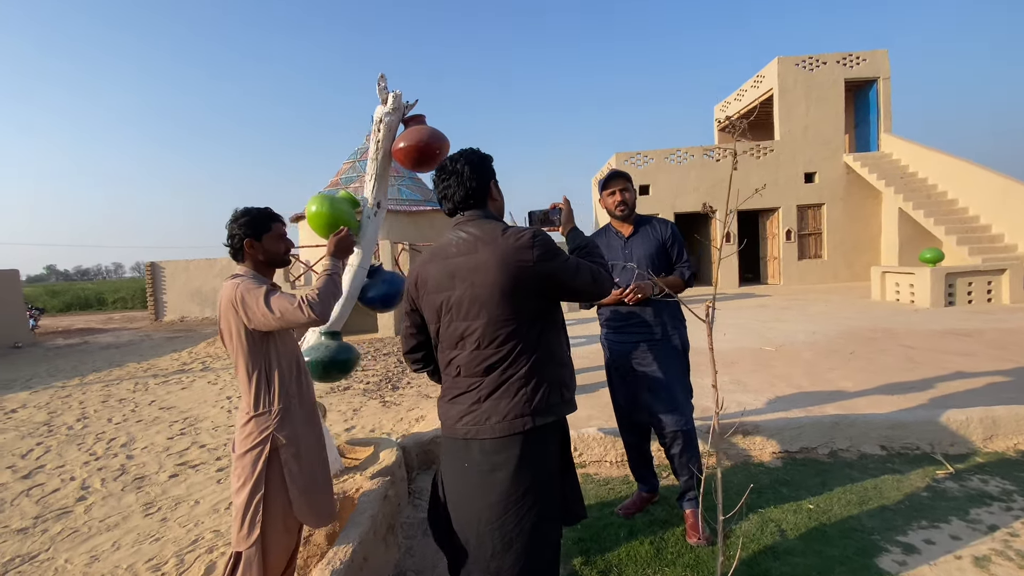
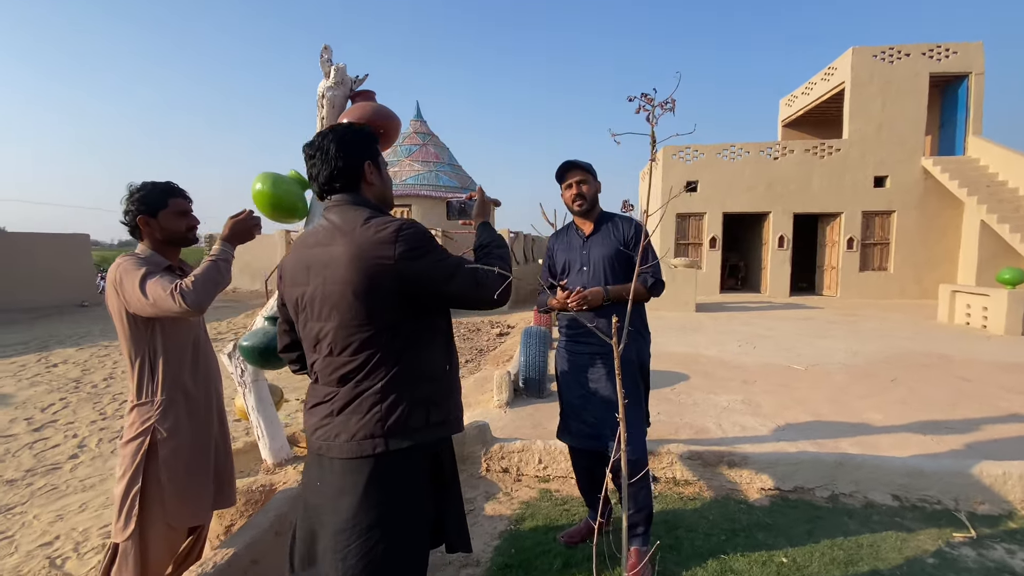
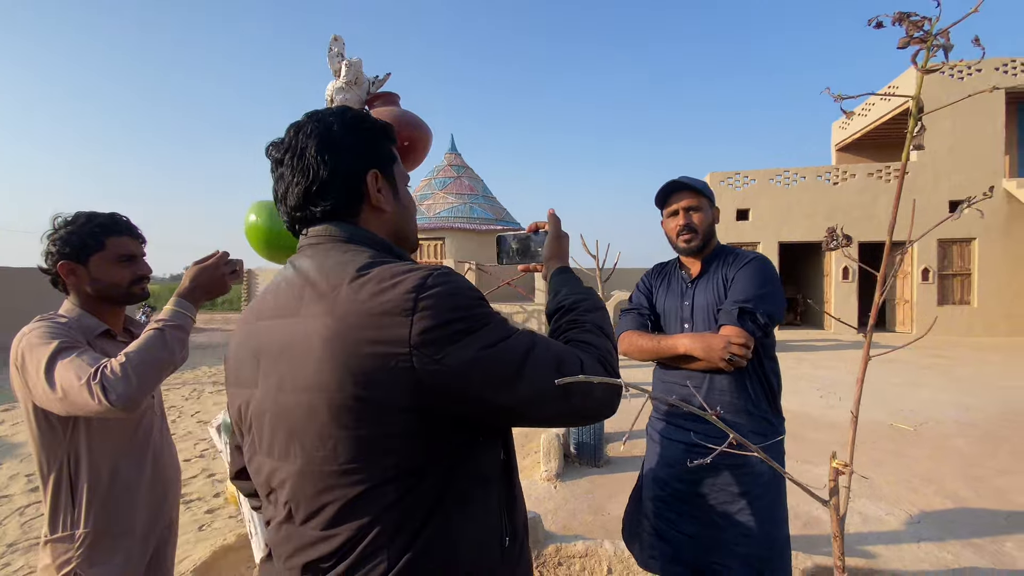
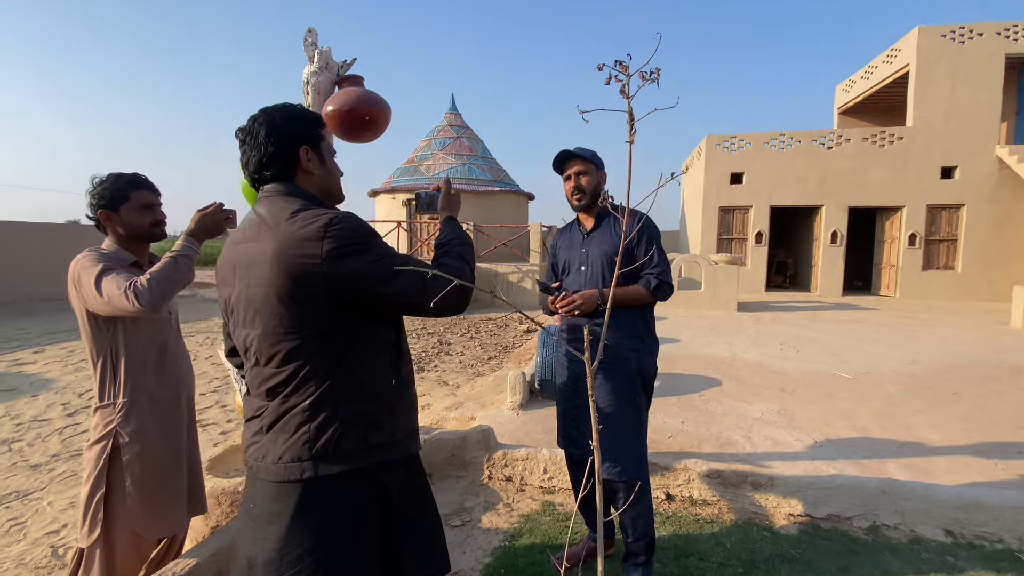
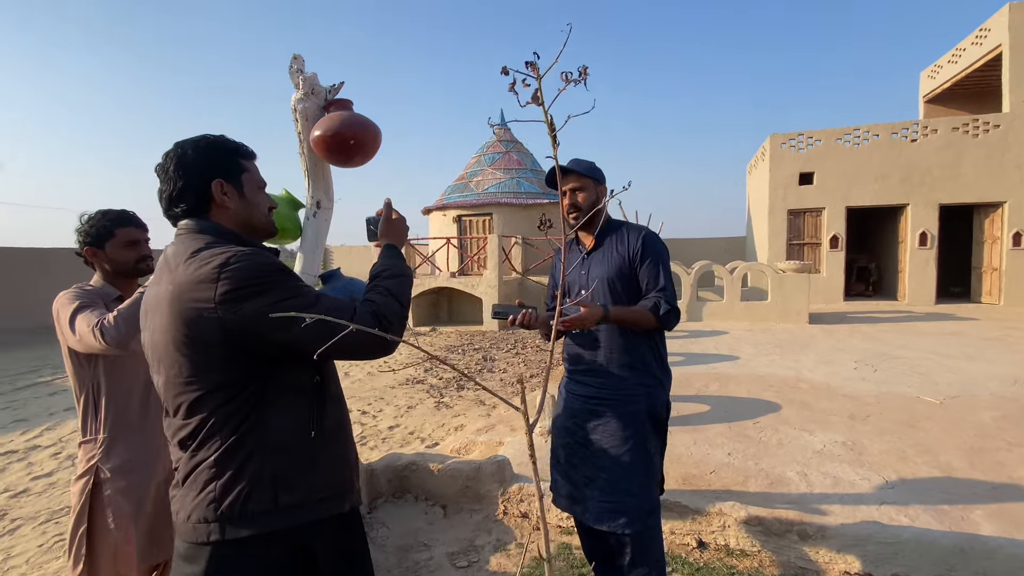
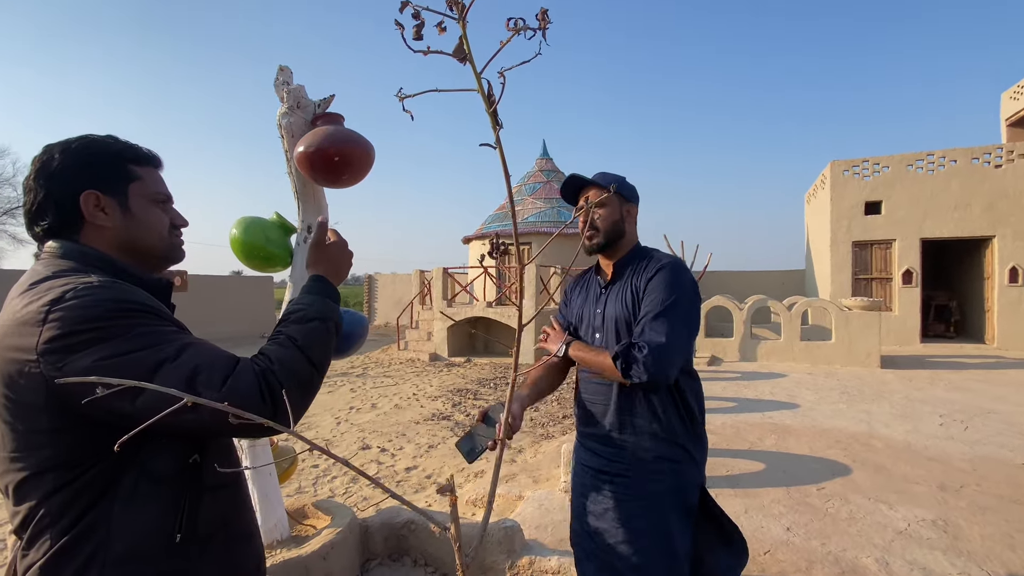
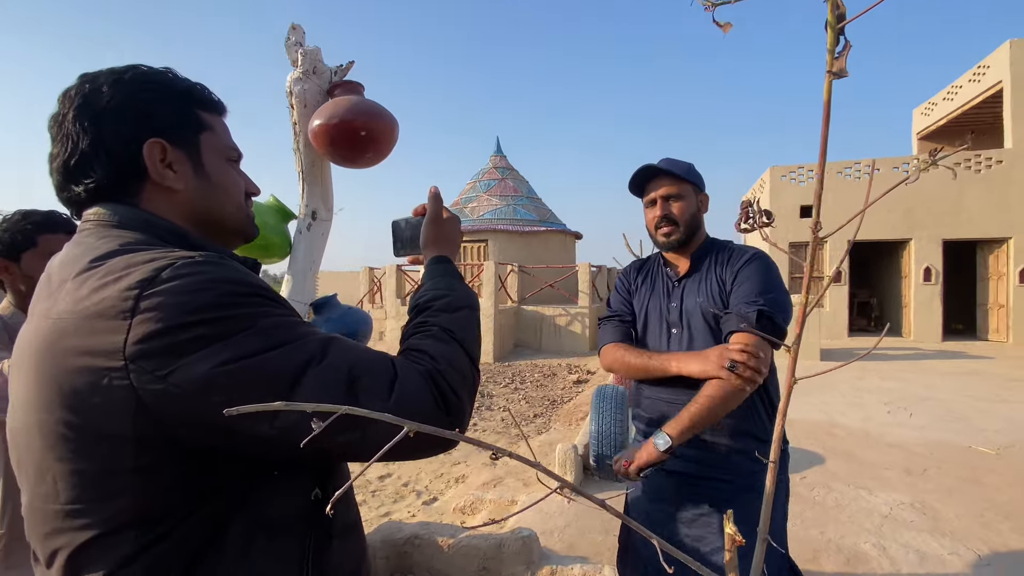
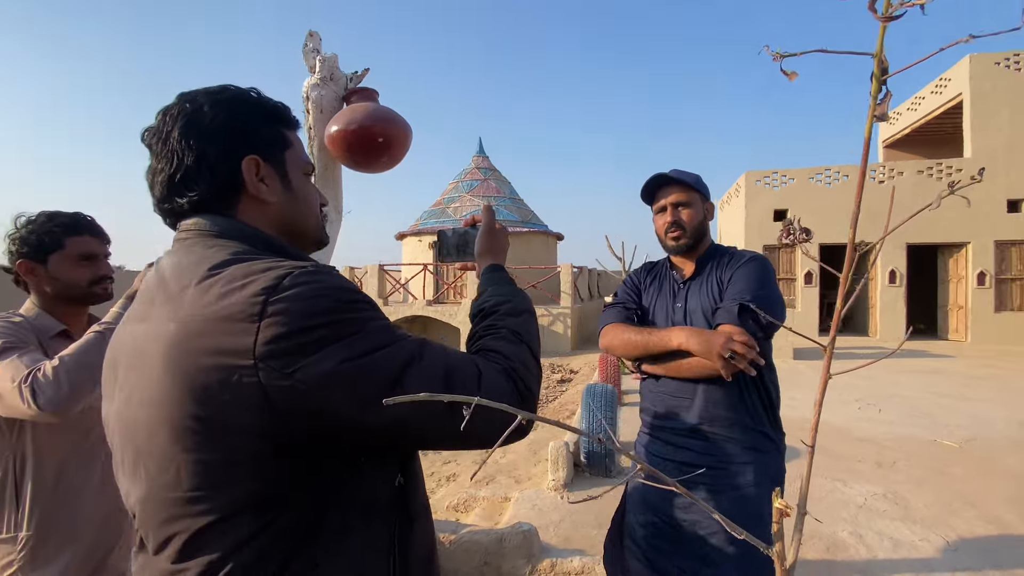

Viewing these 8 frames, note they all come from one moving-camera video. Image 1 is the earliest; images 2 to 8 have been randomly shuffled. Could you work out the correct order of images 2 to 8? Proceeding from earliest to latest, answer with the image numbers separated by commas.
2, 4, 5, 6, 7, 8, 3
